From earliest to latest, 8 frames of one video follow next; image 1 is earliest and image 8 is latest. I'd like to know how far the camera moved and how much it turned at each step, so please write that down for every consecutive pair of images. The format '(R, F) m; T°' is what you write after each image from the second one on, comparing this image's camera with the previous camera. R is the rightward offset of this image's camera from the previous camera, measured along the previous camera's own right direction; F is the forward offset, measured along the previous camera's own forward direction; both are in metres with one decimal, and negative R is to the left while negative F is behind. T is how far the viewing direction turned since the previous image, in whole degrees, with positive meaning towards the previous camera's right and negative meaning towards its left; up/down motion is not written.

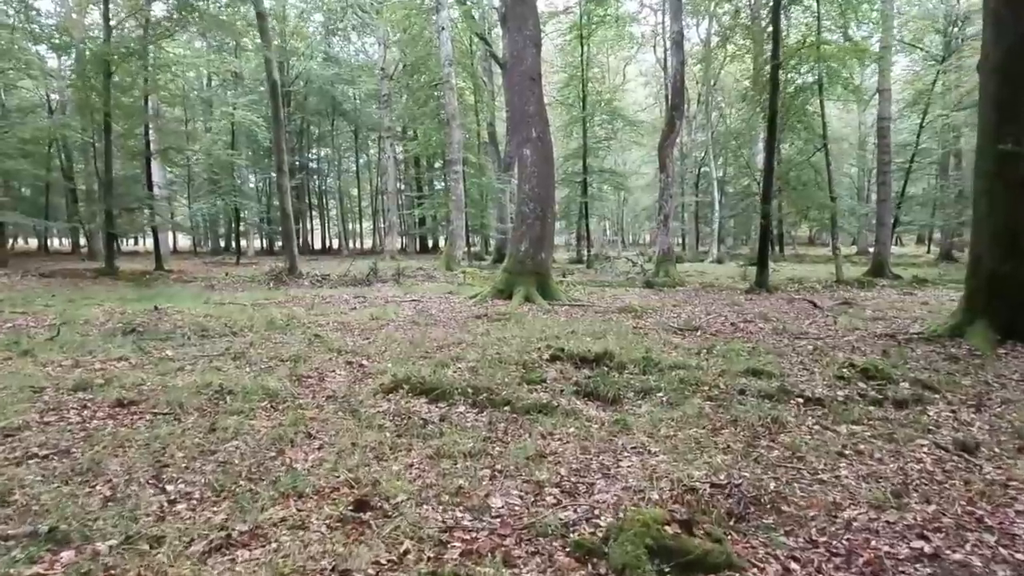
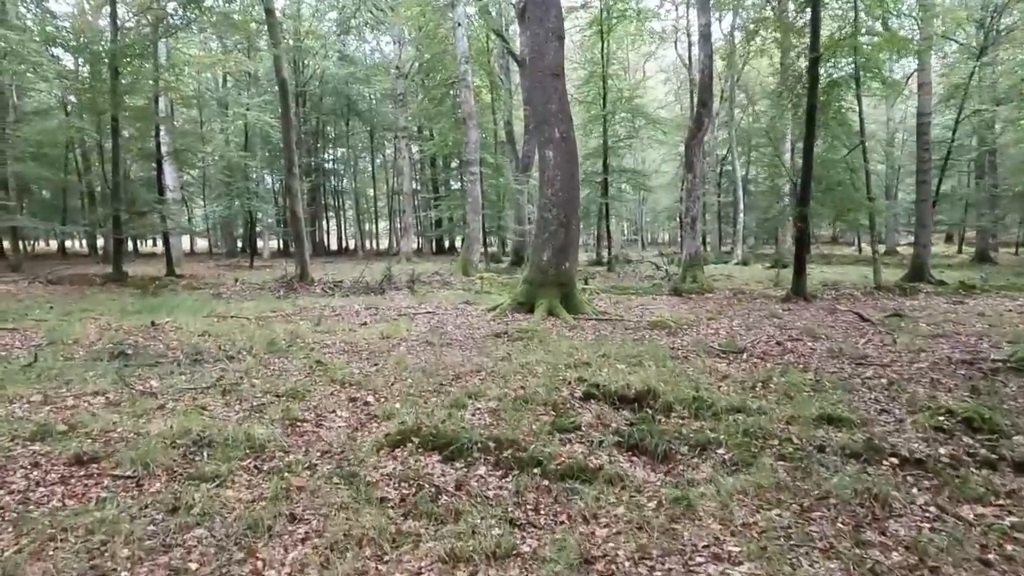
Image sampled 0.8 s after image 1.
(-0.1, +0.8) m; -1°
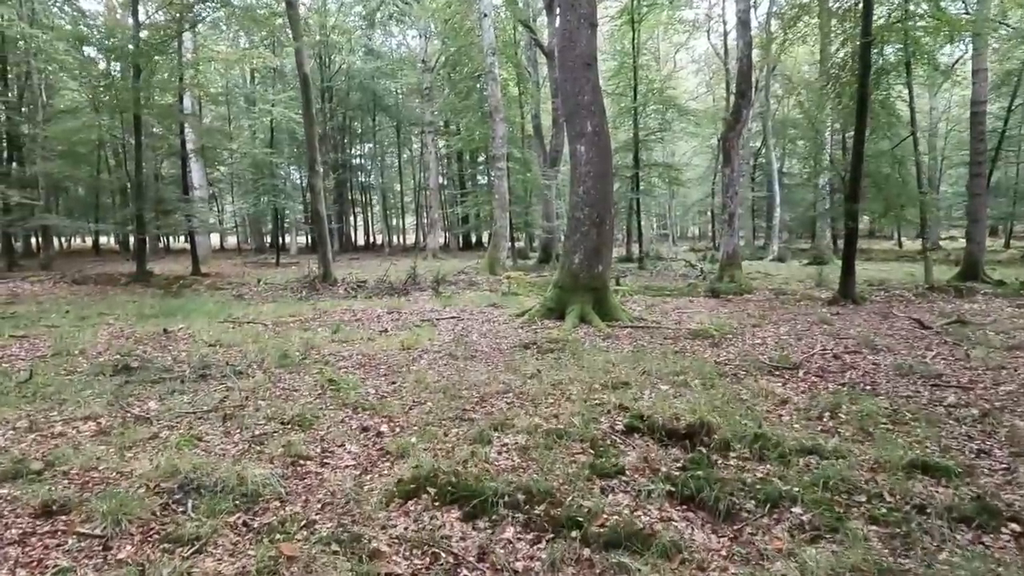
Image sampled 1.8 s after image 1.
(0.0, +0.6) m; -2°
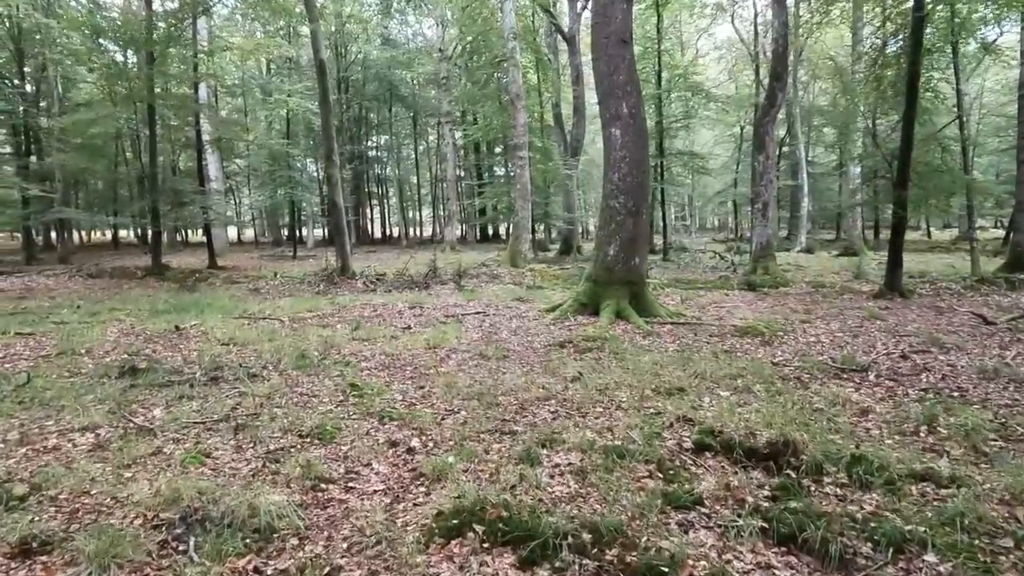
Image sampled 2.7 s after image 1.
(-0.2, +0.6) m; -1°
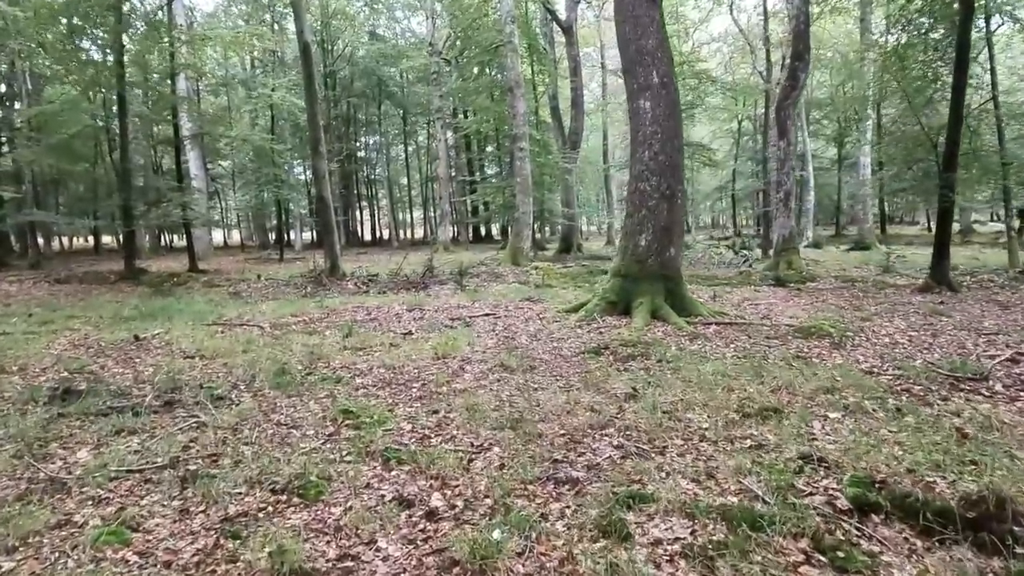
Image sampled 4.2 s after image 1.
(-0.3, +1.3) m; +1°
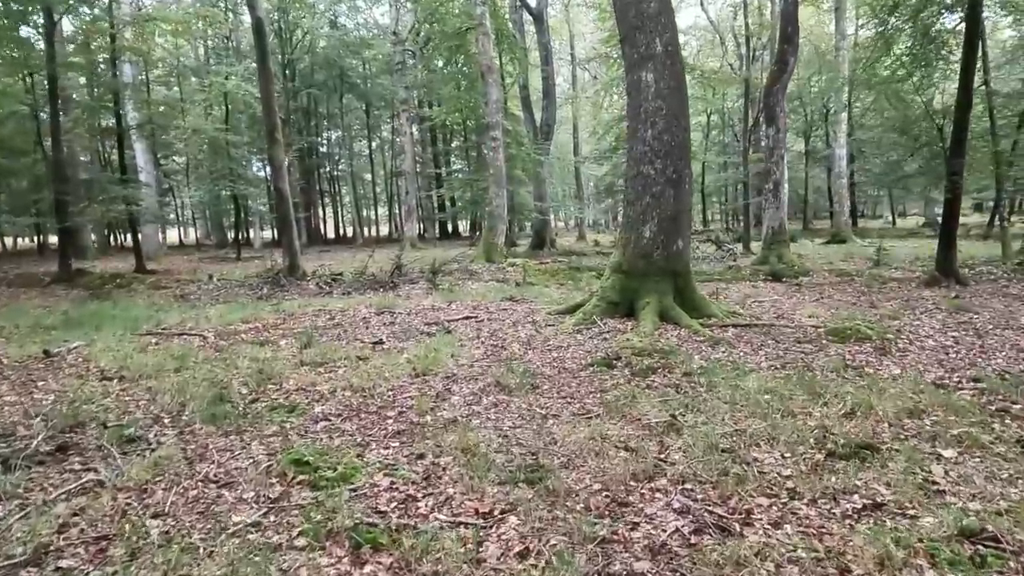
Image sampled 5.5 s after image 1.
(-0.2, +1.1) m; +3°
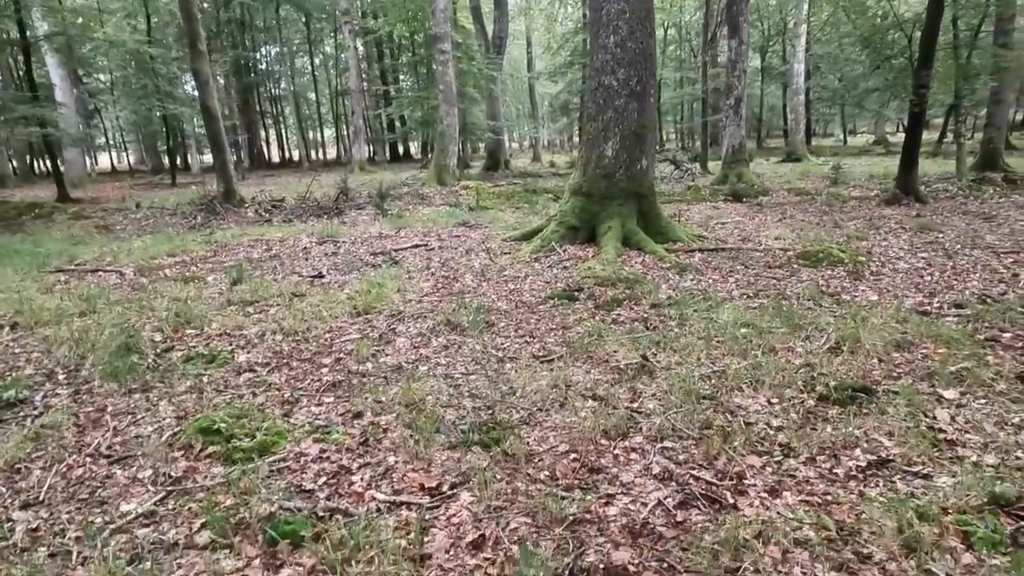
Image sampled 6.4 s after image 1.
(0.0, +0.5) m; +4°
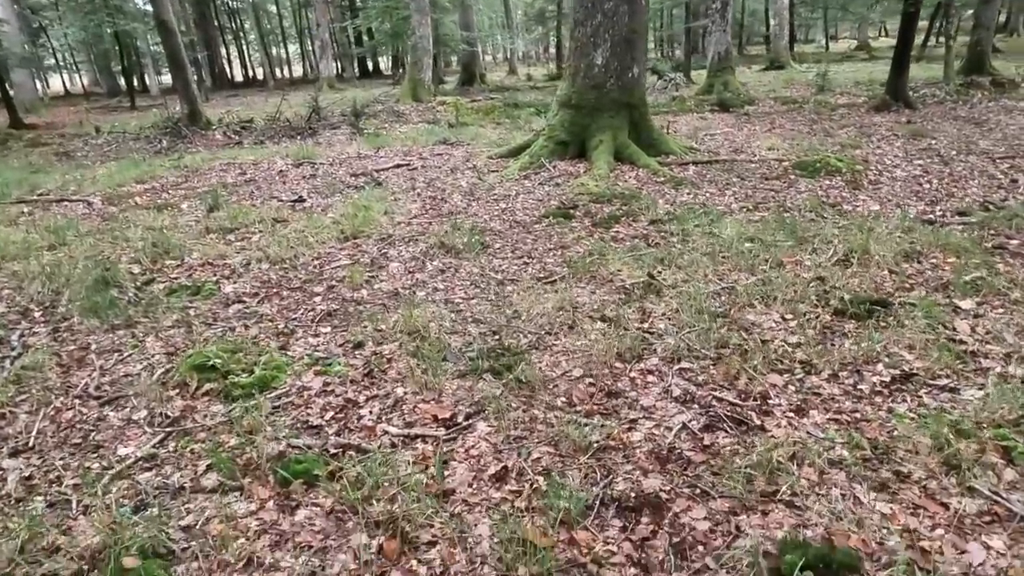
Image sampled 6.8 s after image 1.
(-0.1, +0.1) m; +2°
